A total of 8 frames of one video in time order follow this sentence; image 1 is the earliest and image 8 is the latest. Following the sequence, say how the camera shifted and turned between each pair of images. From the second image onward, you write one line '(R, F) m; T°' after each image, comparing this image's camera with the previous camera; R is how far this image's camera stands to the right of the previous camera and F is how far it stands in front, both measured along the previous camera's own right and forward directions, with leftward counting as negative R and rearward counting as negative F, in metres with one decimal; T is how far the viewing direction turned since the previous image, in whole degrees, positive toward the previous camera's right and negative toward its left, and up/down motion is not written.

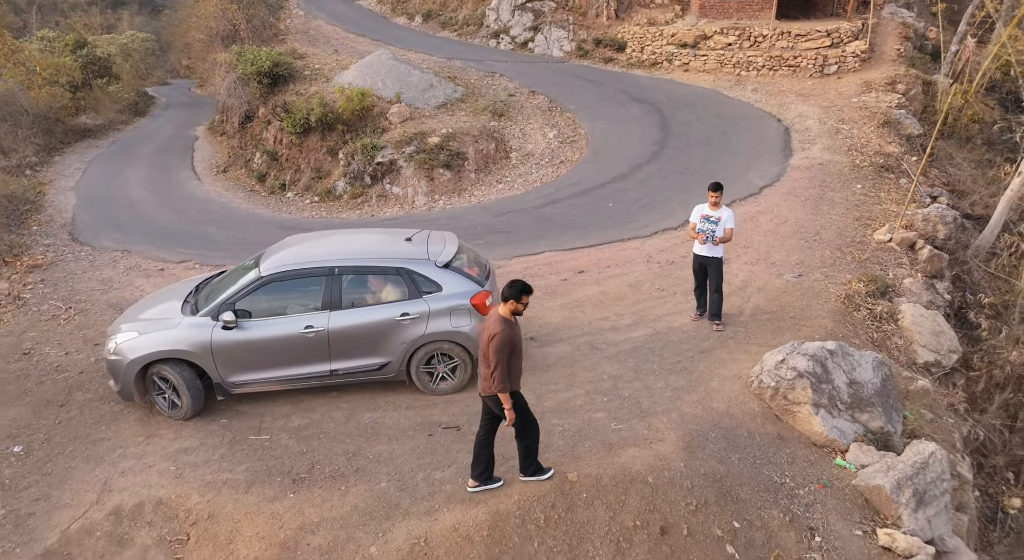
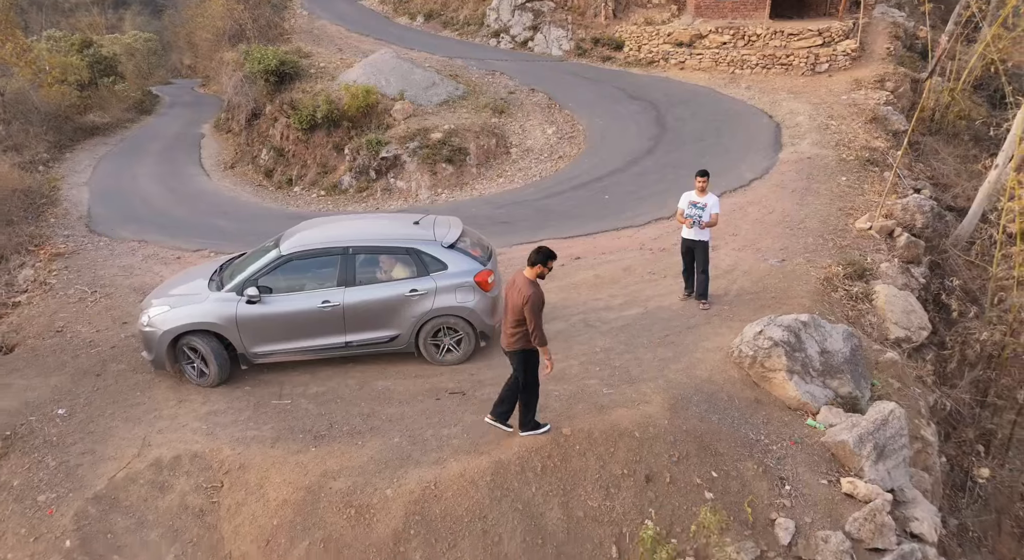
(0.0, -0.5) m; 0°
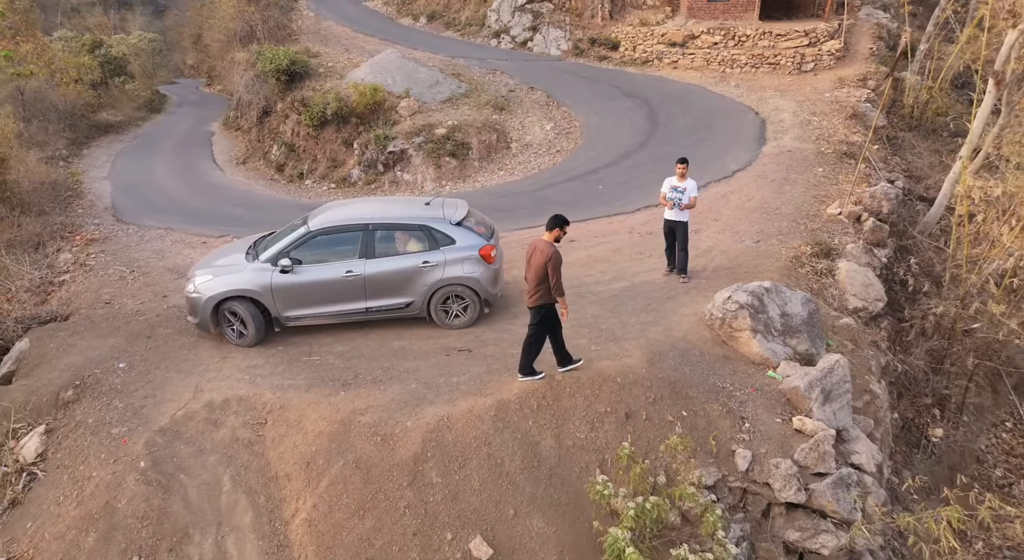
(0.0, -0.8) m; 0°
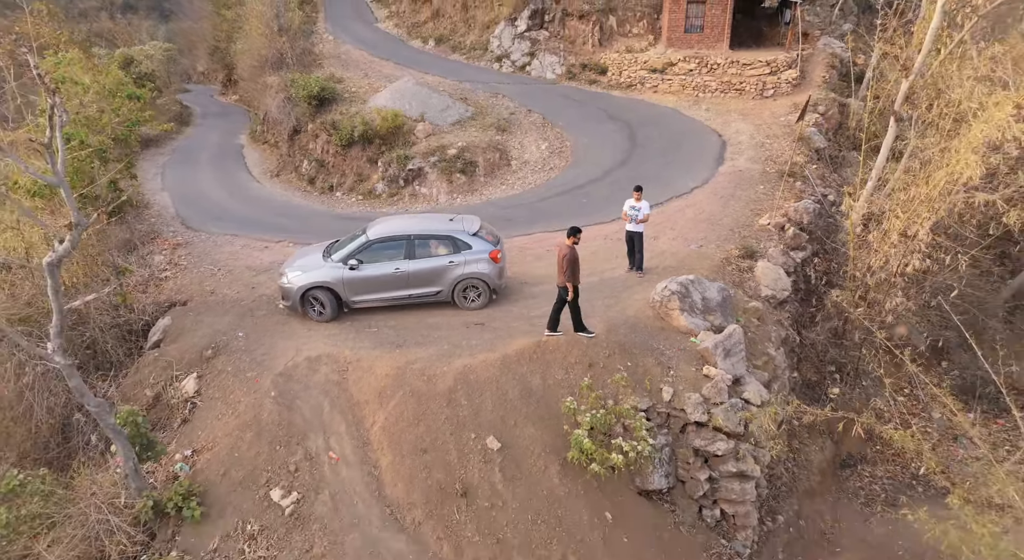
(0.0, -2.7) m; 0°
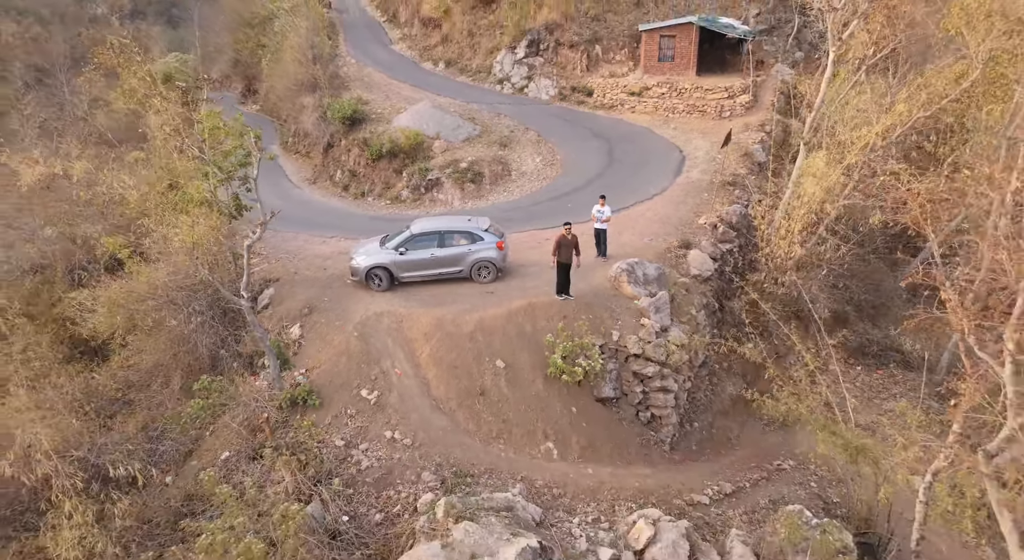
(0.0, -4.1) m; 0°
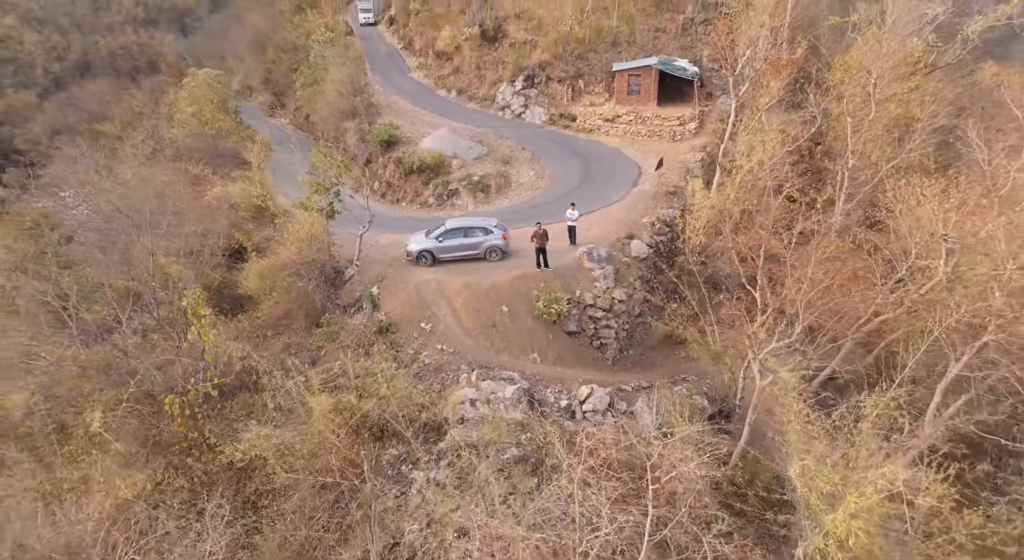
(0.0, -7.1) m; 0°
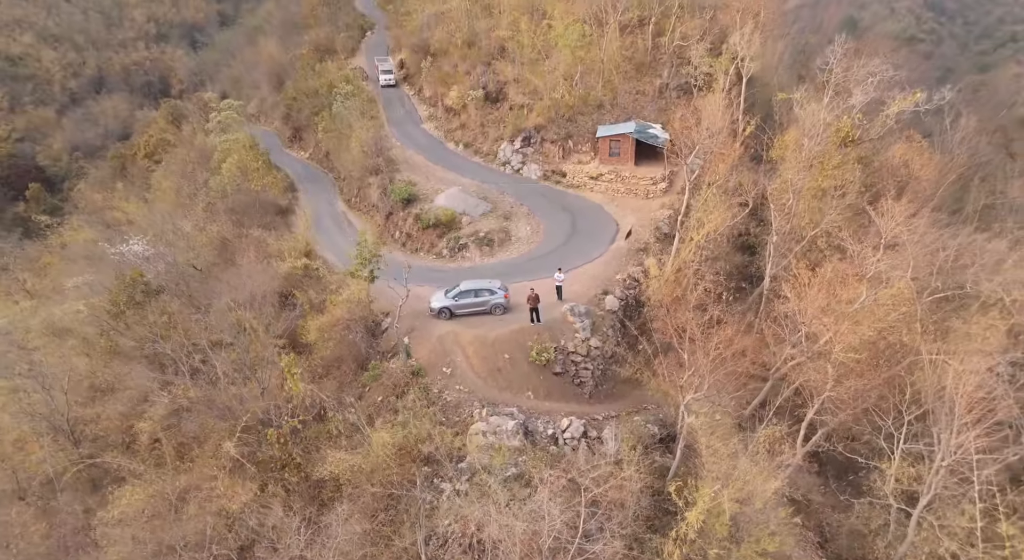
(0.0, -5.9) m; 0°
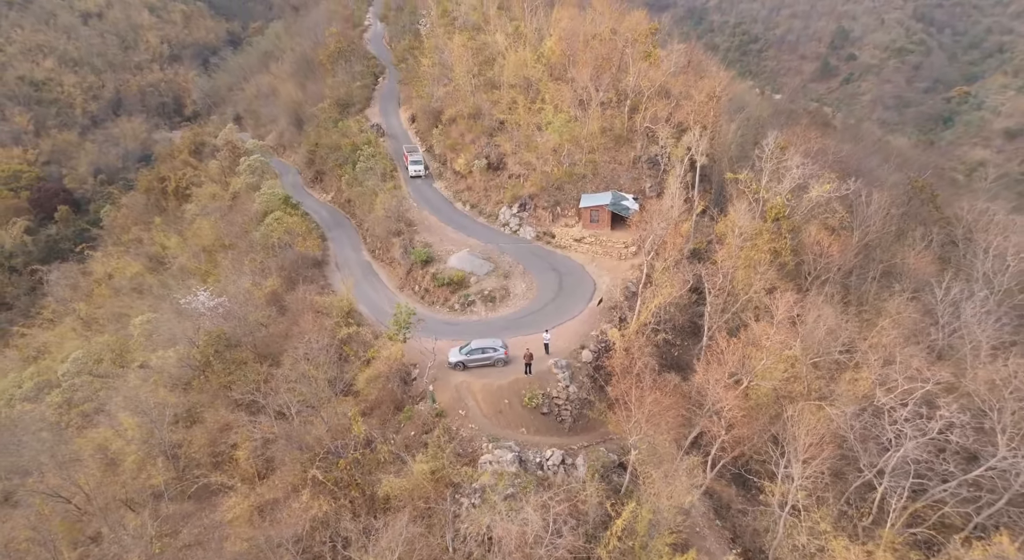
(+0.1, -8.5) m; 0°
